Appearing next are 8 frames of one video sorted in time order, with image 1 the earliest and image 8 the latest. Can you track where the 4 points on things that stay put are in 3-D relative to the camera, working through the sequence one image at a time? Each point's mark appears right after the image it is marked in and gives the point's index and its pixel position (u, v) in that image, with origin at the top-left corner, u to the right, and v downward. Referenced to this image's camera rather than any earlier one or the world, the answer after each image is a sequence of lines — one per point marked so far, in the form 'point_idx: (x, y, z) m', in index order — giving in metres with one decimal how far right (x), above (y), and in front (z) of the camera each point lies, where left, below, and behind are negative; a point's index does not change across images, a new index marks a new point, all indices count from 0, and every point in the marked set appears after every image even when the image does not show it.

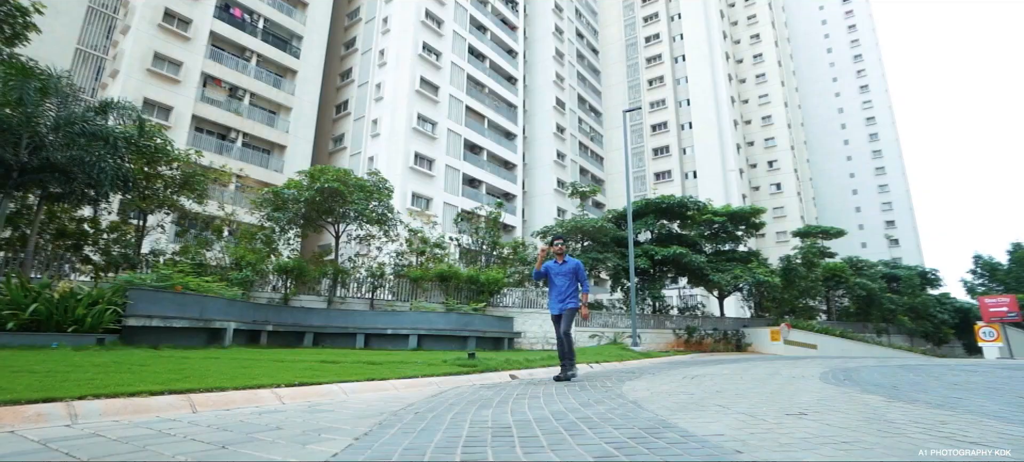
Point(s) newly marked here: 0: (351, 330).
0: (-4.1, -2.5, +12.1) m
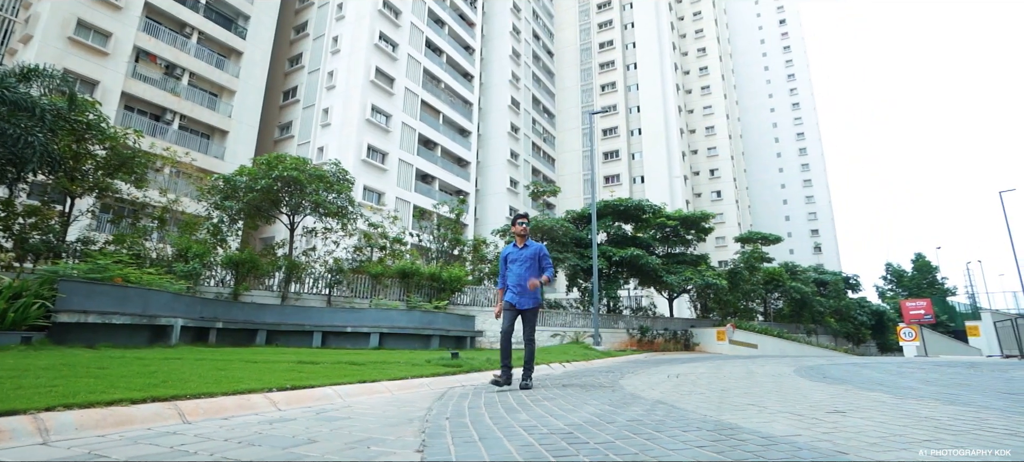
0: (-4.9, -2.3, +11.4) m
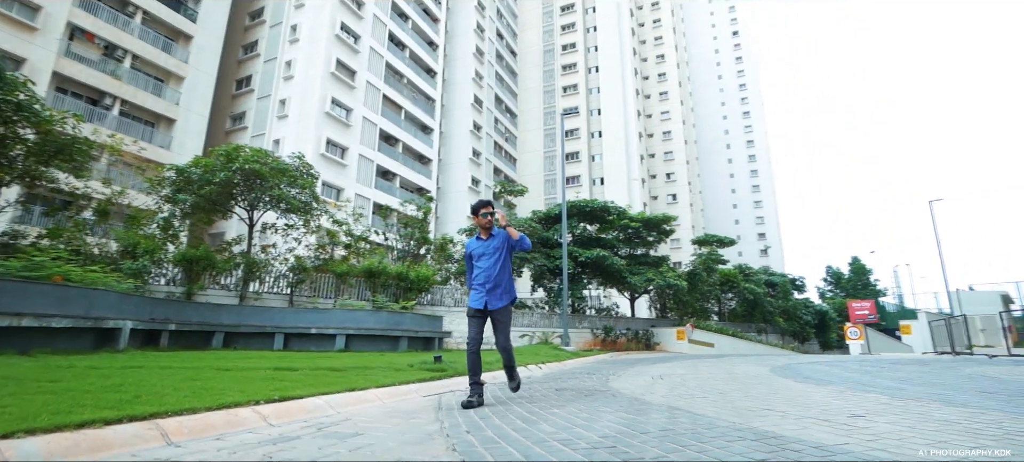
0: (-5.5, -2.2, +10.7) m
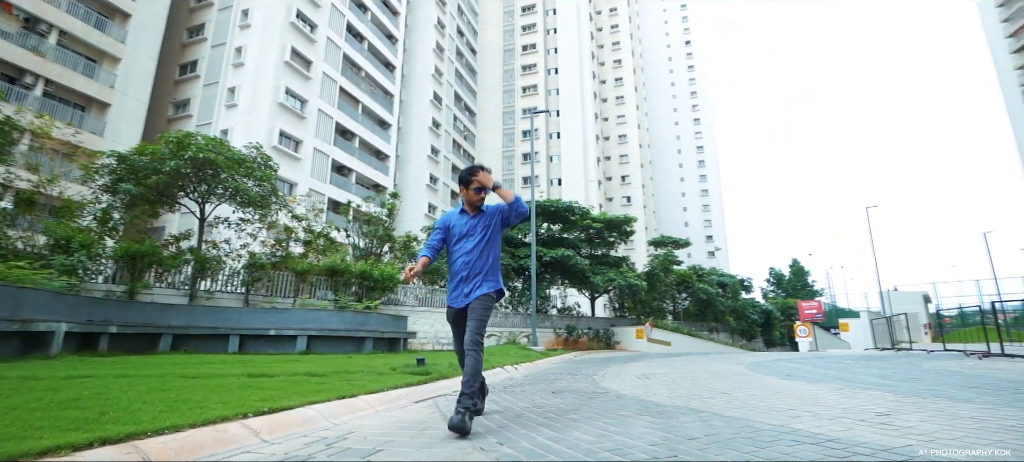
0: (-6.1, -2.1, +10.0) m
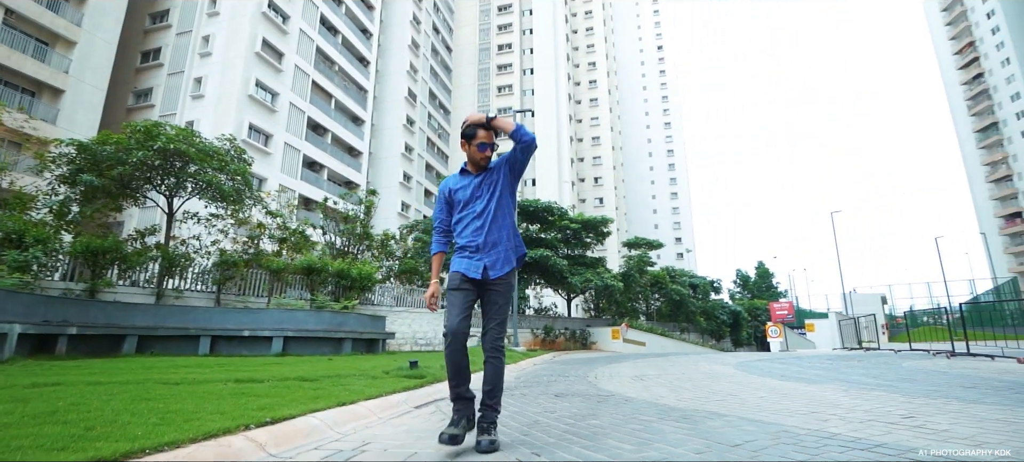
0: (-6.3, -2.0, +9.4) m
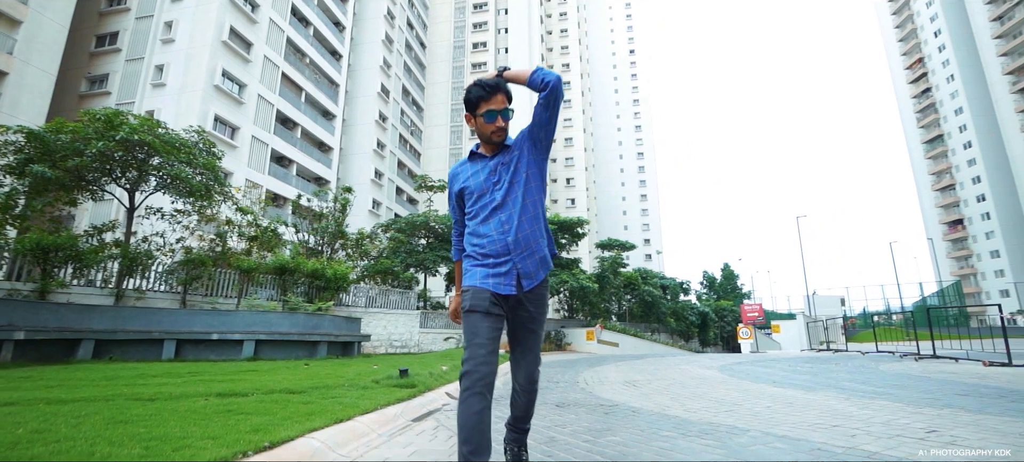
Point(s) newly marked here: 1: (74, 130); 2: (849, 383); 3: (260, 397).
0: (-6.6, -2.0, +8.8) m
1: (-9.3, +2.1, +10.0) m
2: (+4.3, -2.0, +6.1) m
3: (-2.1, -1.4, +3.9) m
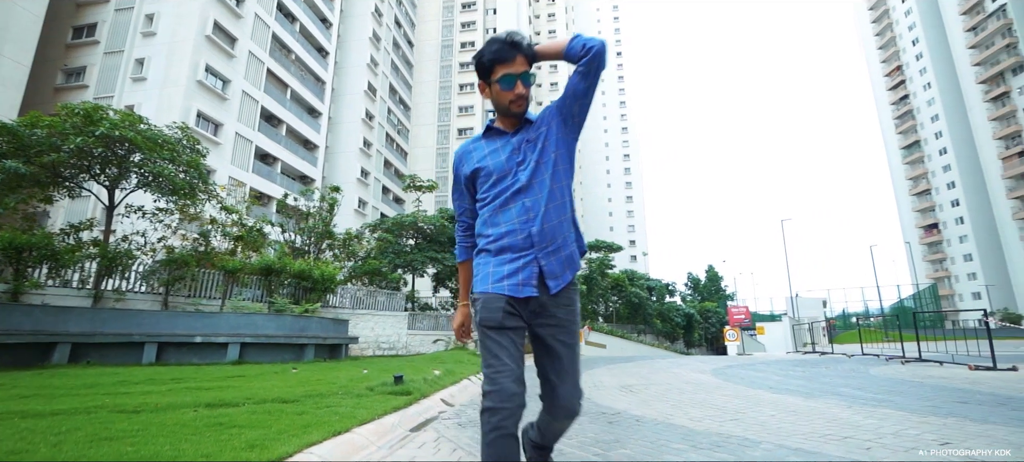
0: (-6.7, -1.9, +8.5) m
1: (-9.4, +2.2, +9.7) m
2: (+4.3, -2.0, +6.1) m
3: (-2.1, -1.4, +3.8) m
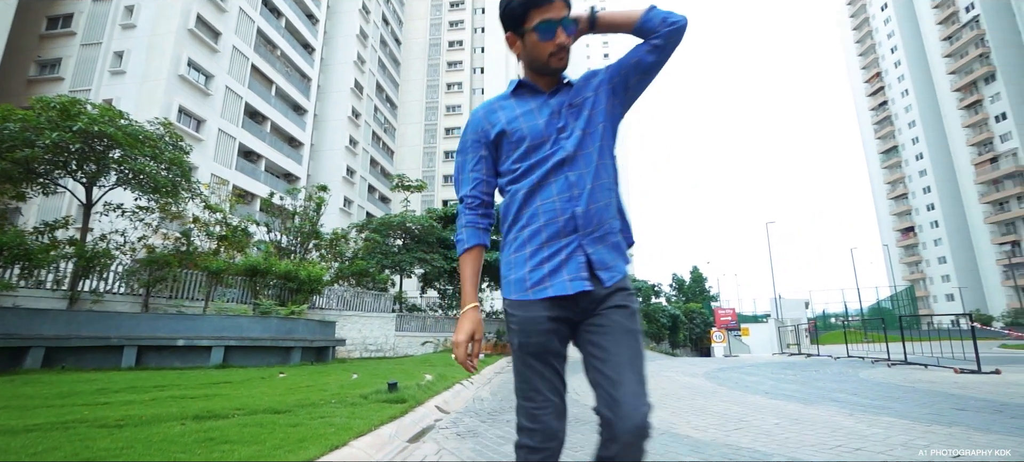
0: (-6.8, -1.9, +8.2) m
1: (-9.6, +2.2, +9.3) m
2: (+4.2, -2.1, +6.1) m
3: (-2.0, -1.4, +3.6) m
